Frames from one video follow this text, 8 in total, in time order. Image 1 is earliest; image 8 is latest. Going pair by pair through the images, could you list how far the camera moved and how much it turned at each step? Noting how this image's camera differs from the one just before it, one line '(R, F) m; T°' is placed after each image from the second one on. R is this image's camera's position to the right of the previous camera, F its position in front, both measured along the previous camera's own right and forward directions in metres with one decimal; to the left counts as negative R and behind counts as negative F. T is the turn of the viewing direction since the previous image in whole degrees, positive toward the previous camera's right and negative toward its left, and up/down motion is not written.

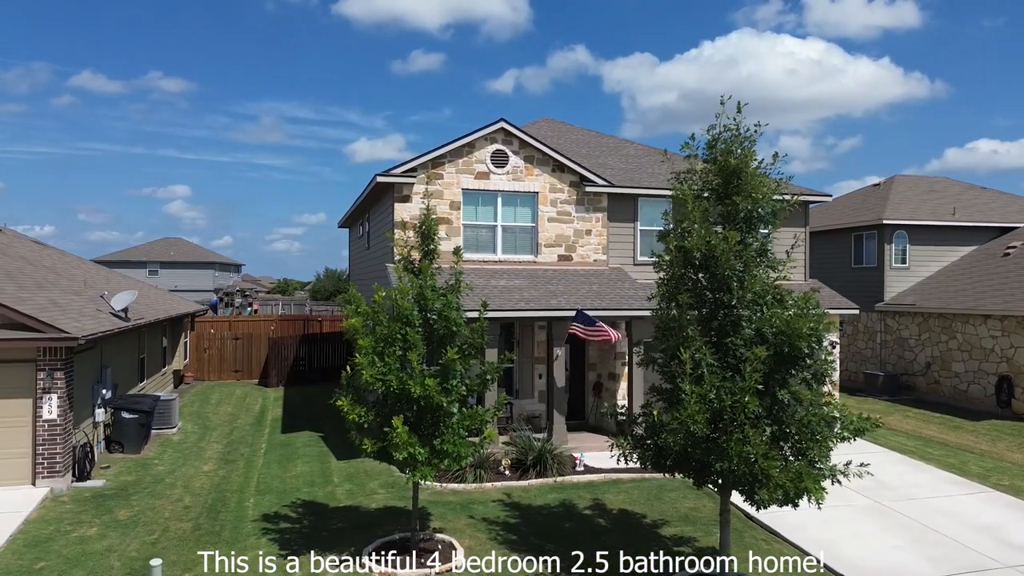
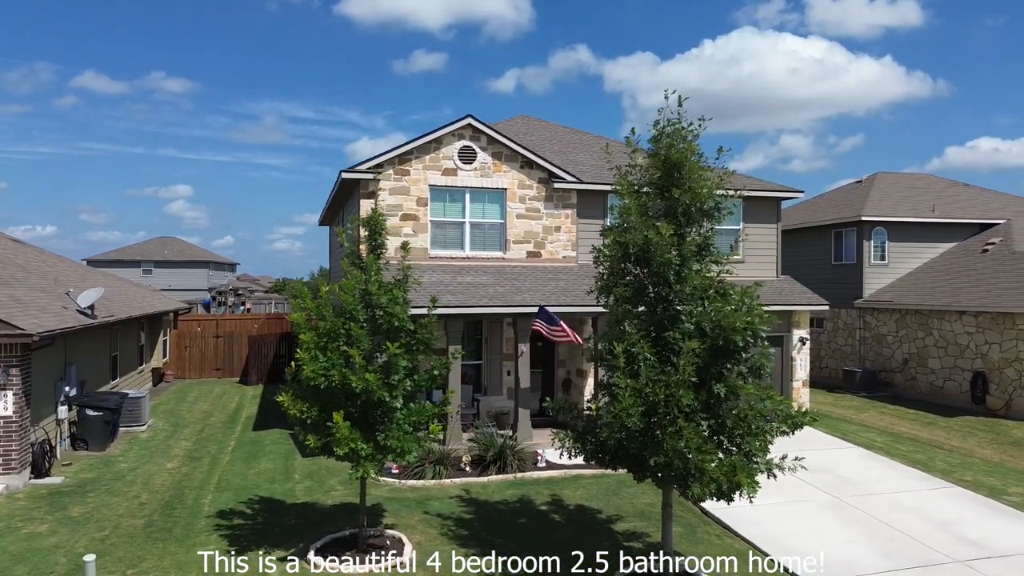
(+0.6, 0.0) m; 0°
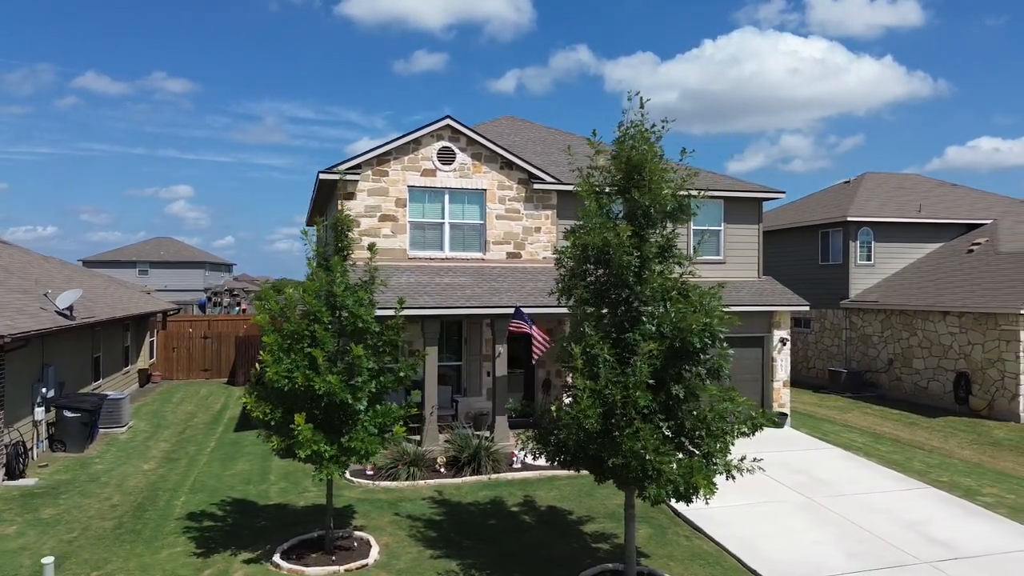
(+0.4, 0.0) m; 0°
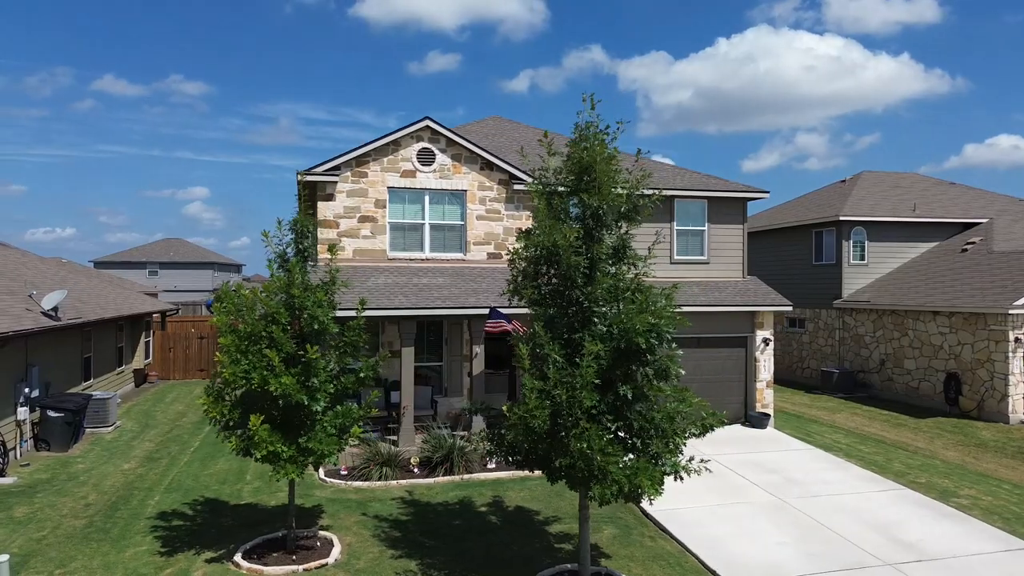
(+0.6, 0.0) m; -1°
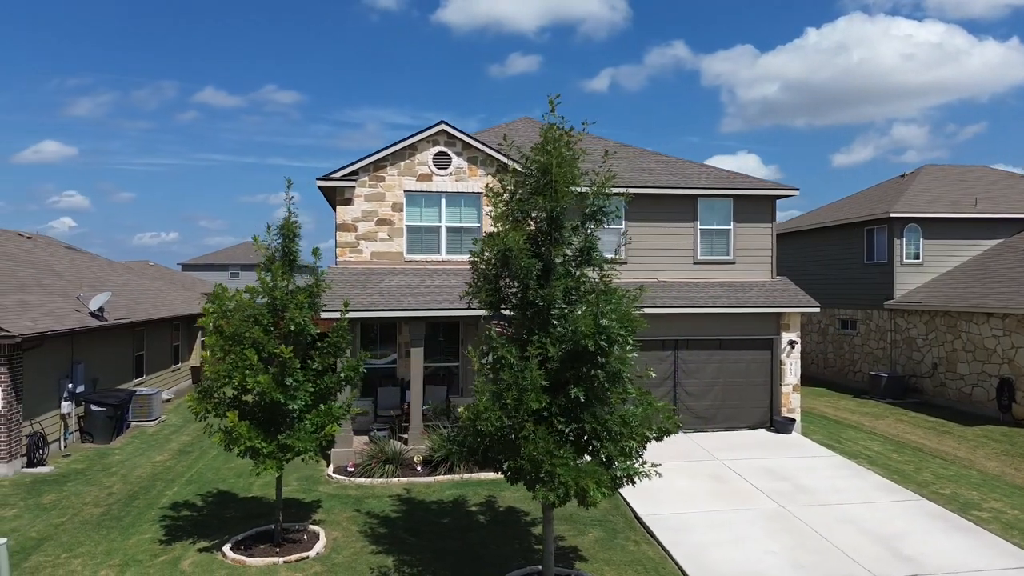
(+1.1, 0.0) m; -6°
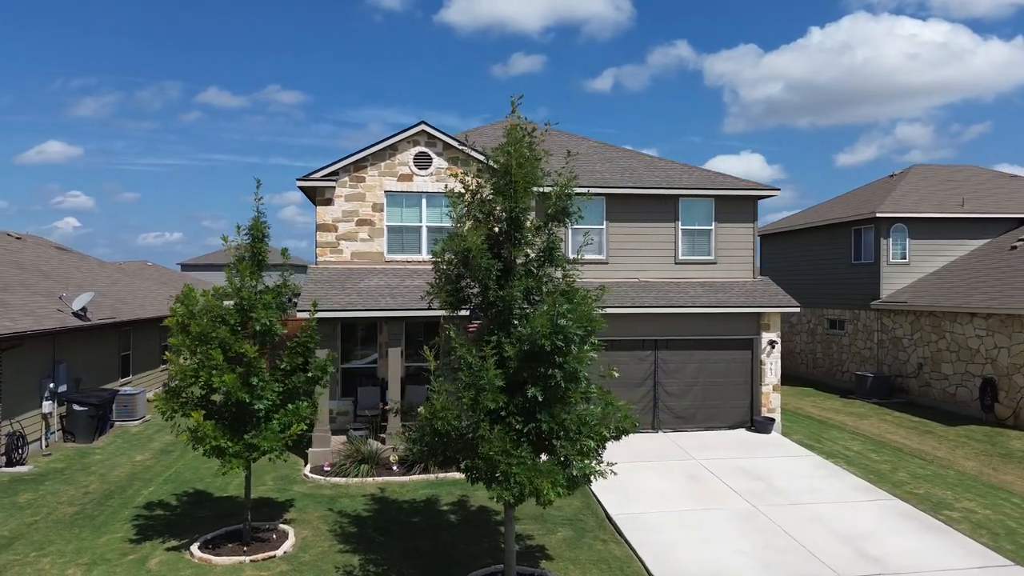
(+0.4, 0.0) m; 0°
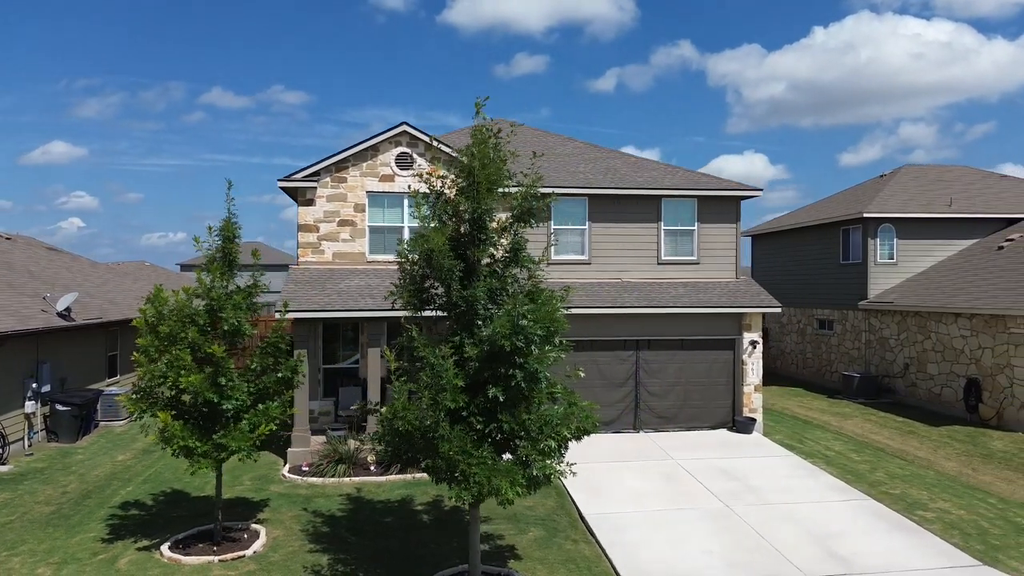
(+0.4, 0.0) m; 0°
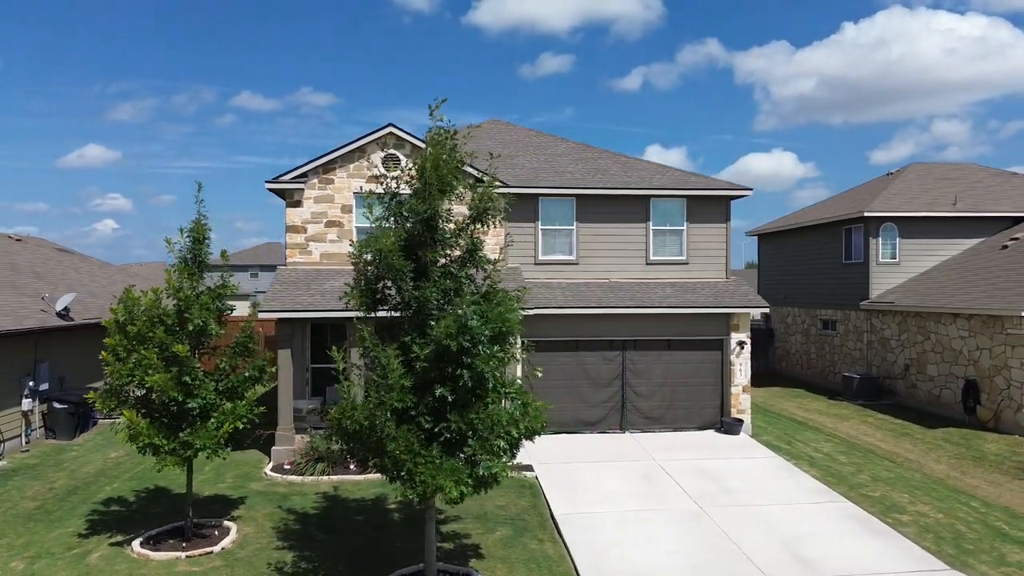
(+0.7, 0.0) m; -2°
